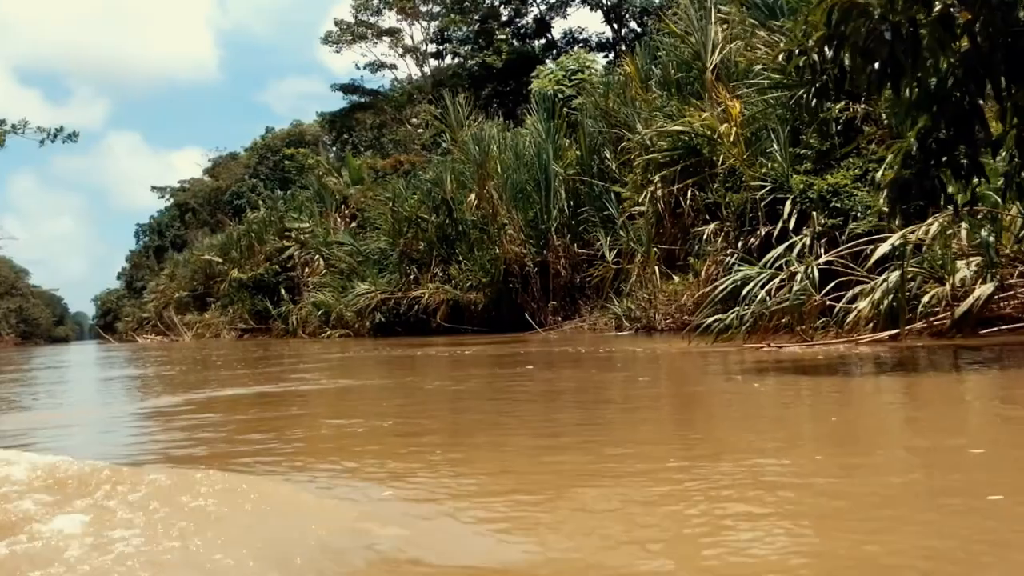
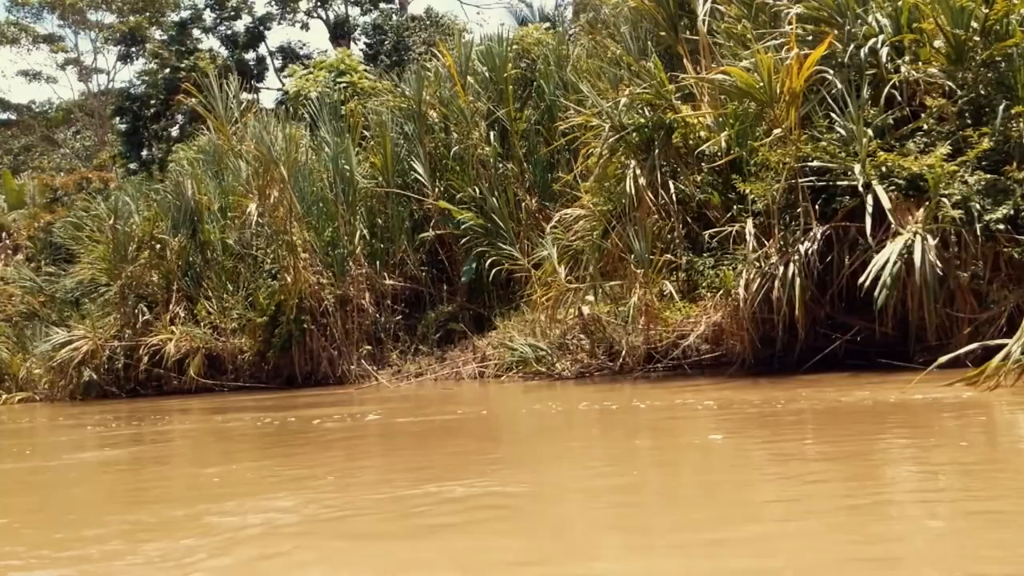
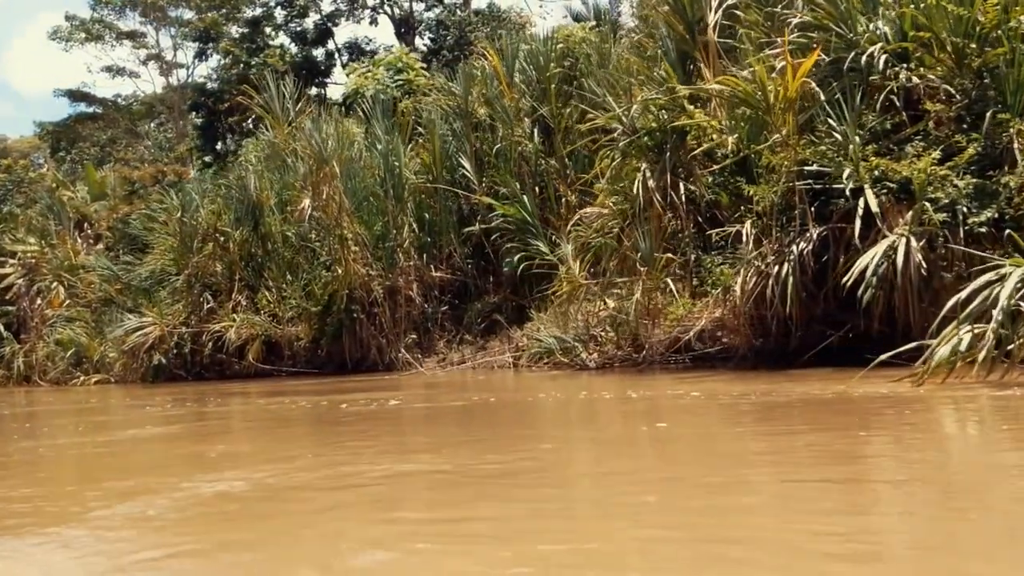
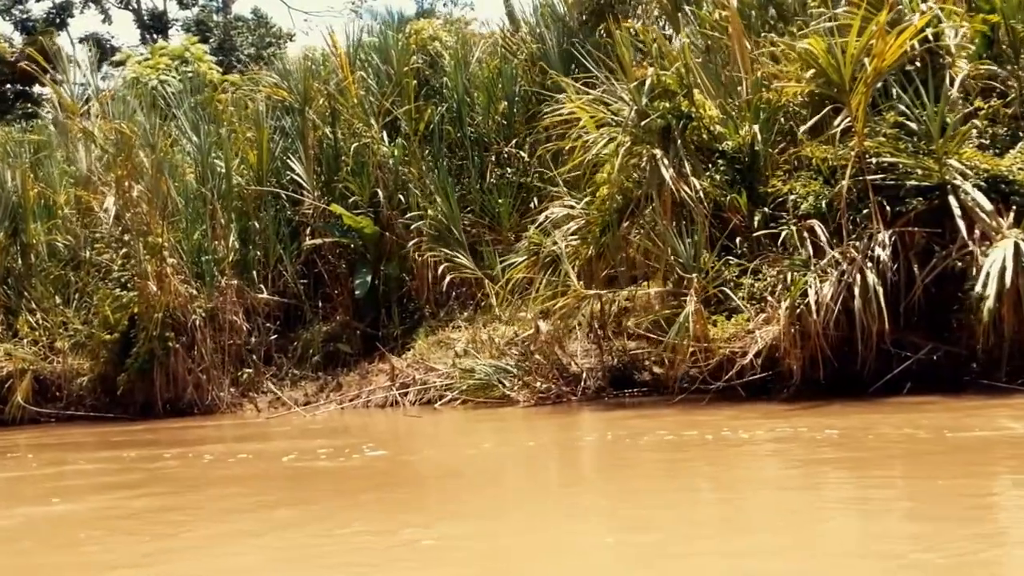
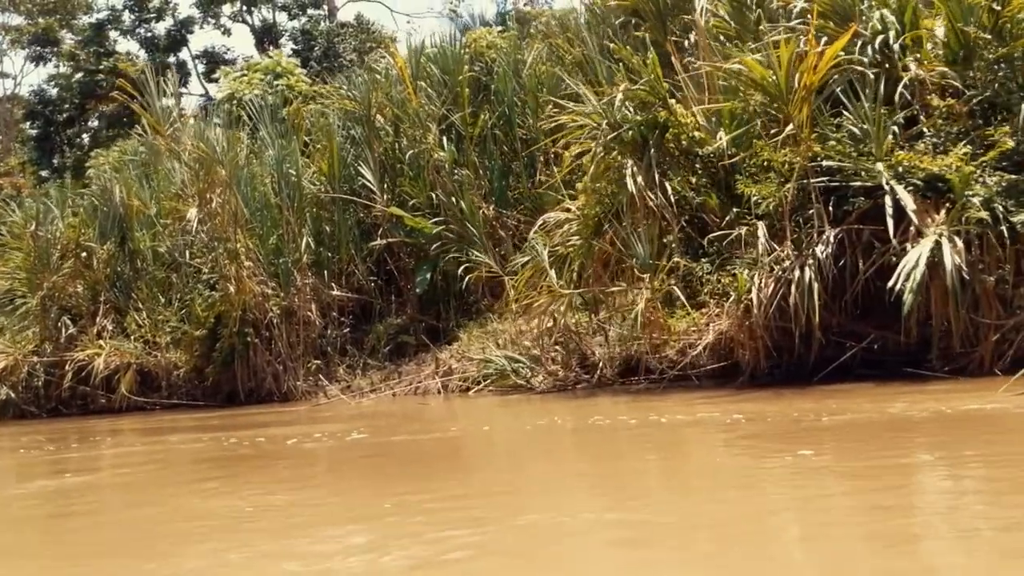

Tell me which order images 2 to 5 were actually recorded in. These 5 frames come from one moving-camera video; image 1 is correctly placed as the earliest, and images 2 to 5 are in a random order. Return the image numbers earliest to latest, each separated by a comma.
3, 2, 5, 4
